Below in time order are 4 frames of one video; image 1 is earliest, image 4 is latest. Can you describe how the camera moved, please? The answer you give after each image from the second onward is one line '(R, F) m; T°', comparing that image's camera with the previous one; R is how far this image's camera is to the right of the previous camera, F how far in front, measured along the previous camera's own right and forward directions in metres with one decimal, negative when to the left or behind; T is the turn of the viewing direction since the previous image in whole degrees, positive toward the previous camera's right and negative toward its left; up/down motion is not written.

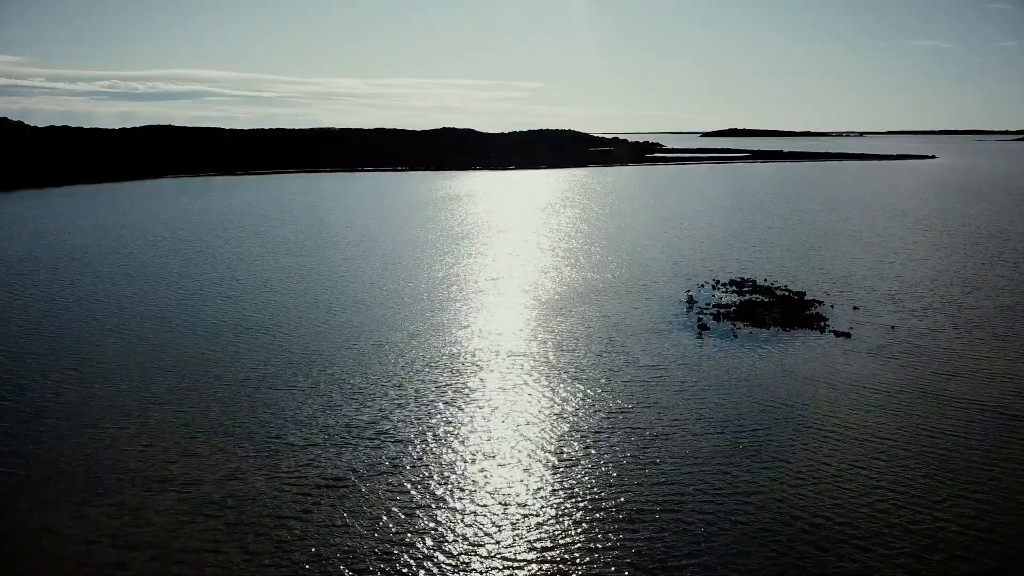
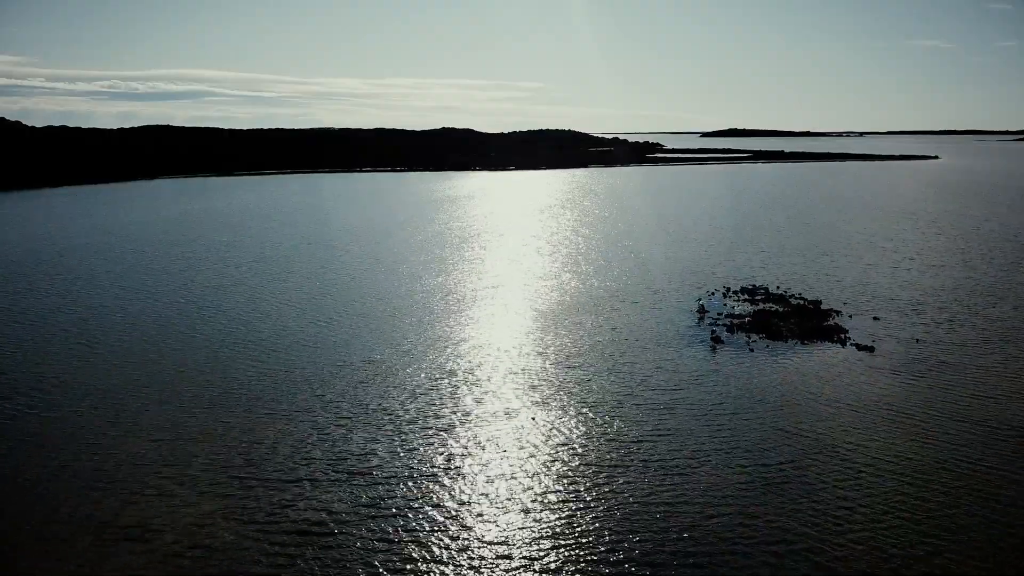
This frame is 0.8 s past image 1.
(-0.1, +1.0) m; 0°
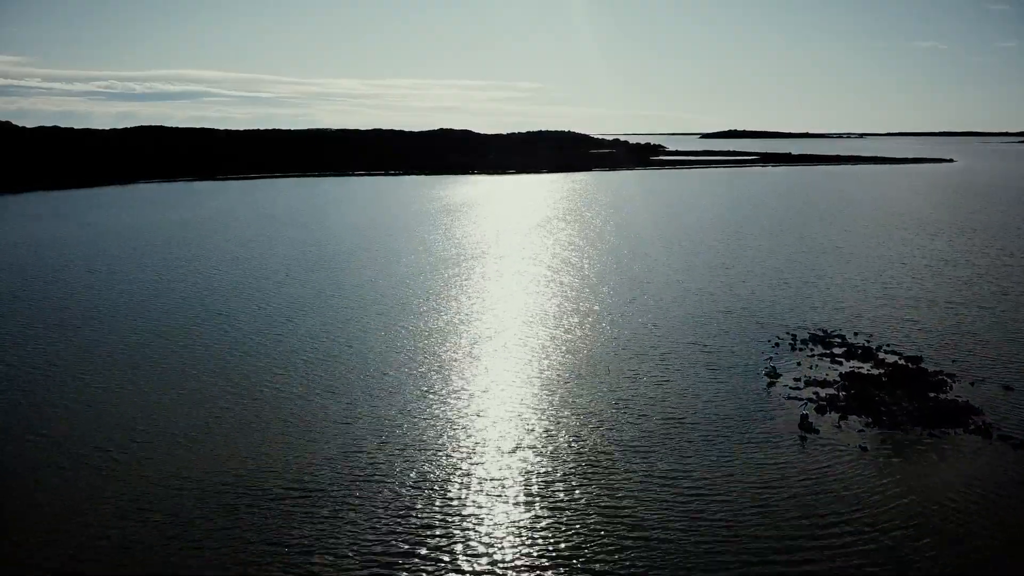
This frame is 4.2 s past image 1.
(-0.3, +4.5) m; 0°
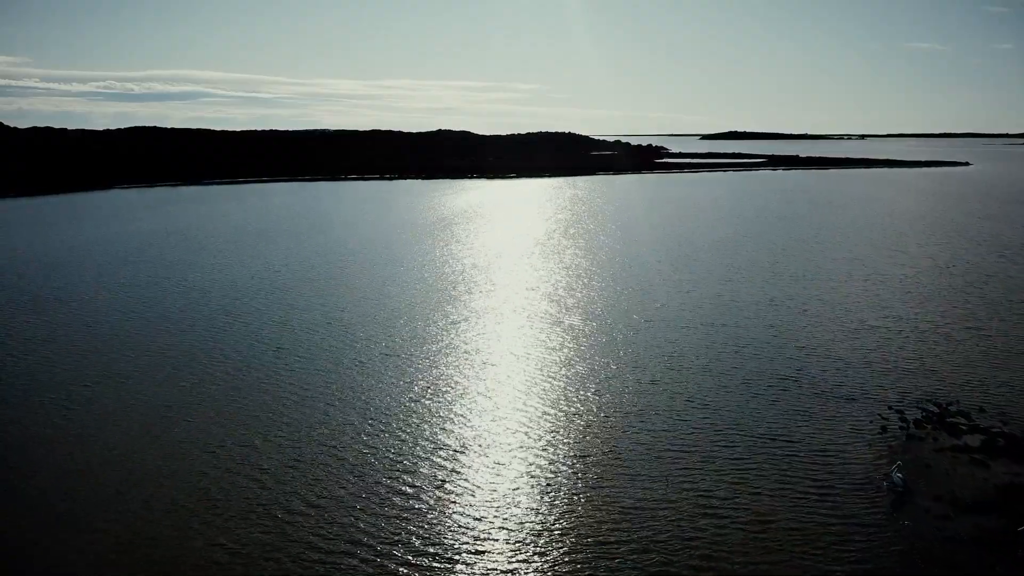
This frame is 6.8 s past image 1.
(-0.3, +4.5) m; 0°
